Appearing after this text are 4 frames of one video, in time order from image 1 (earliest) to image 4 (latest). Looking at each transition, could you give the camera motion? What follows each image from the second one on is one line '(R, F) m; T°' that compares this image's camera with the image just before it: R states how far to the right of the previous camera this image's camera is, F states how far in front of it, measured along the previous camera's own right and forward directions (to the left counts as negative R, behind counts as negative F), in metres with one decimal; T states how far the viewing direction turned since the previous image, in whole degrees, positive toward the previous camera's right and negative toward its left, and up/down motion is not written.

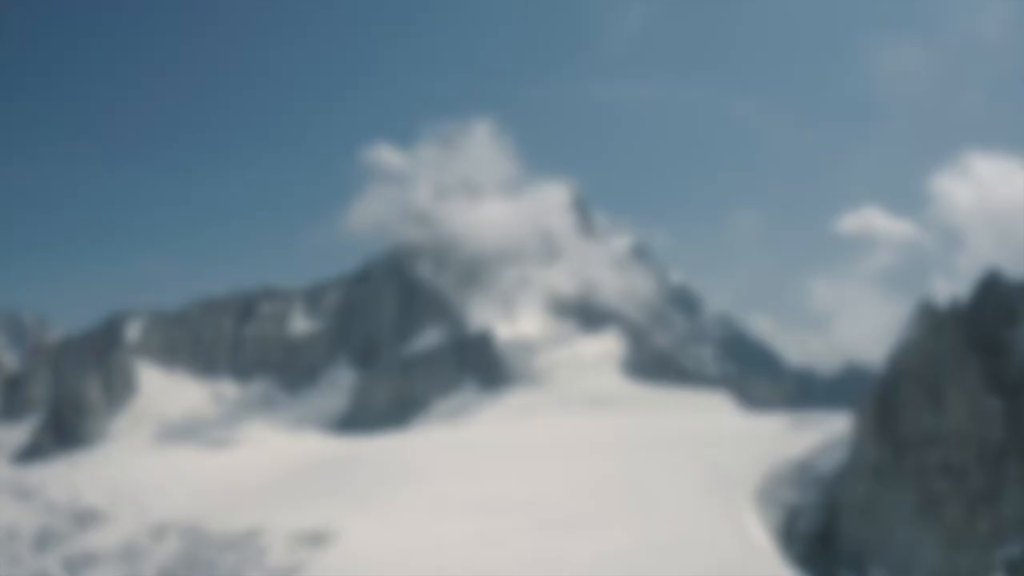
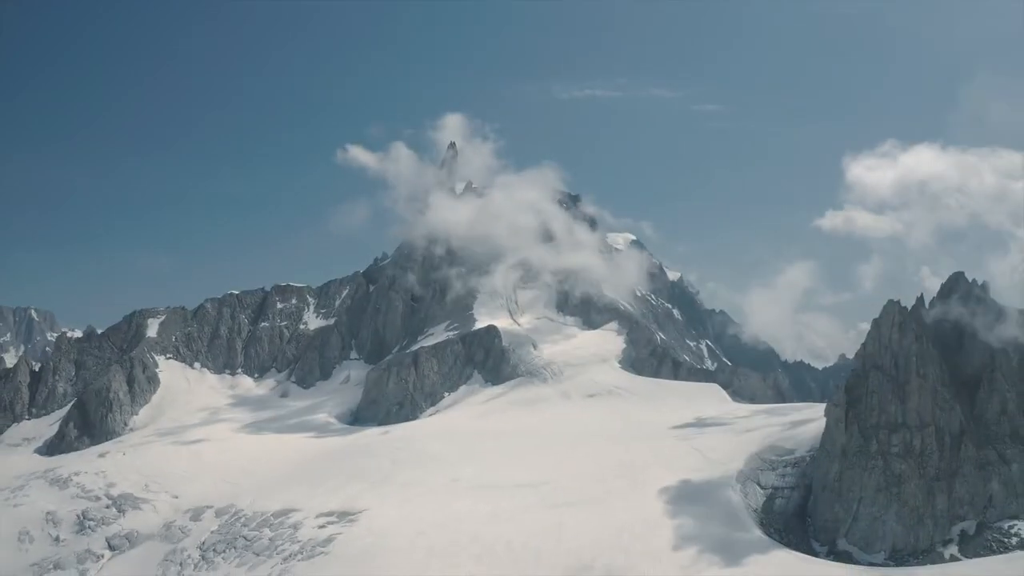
(-0.3, -10.7) m; 0°
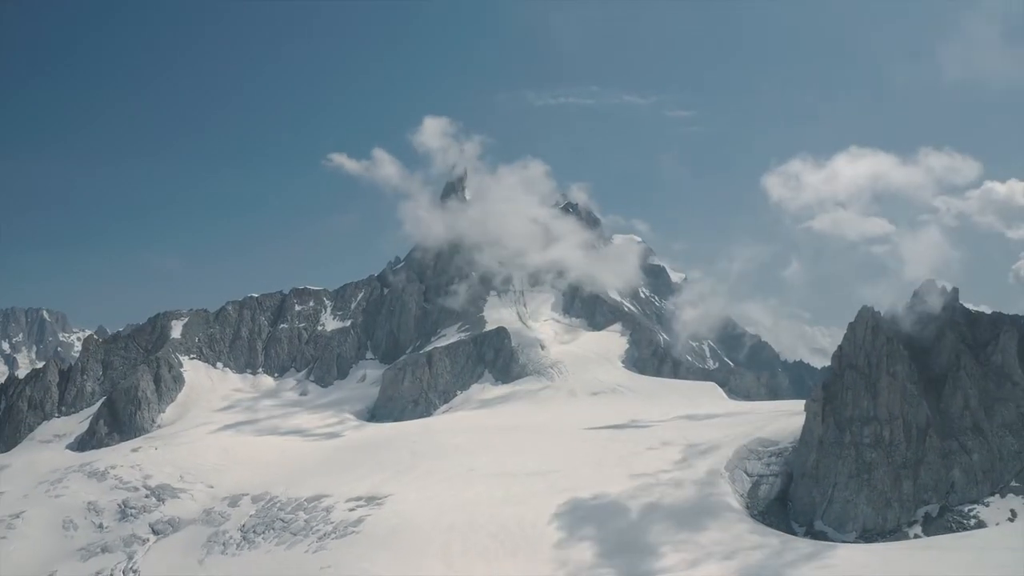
(-0.4, -12.0) m; -1°
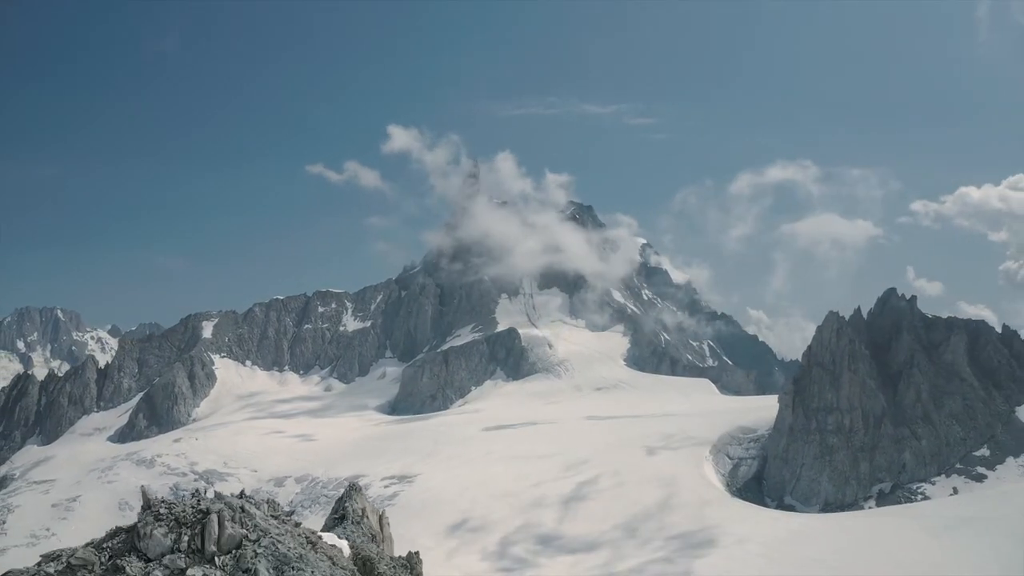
(-0.8, -19.0) m; -1°
